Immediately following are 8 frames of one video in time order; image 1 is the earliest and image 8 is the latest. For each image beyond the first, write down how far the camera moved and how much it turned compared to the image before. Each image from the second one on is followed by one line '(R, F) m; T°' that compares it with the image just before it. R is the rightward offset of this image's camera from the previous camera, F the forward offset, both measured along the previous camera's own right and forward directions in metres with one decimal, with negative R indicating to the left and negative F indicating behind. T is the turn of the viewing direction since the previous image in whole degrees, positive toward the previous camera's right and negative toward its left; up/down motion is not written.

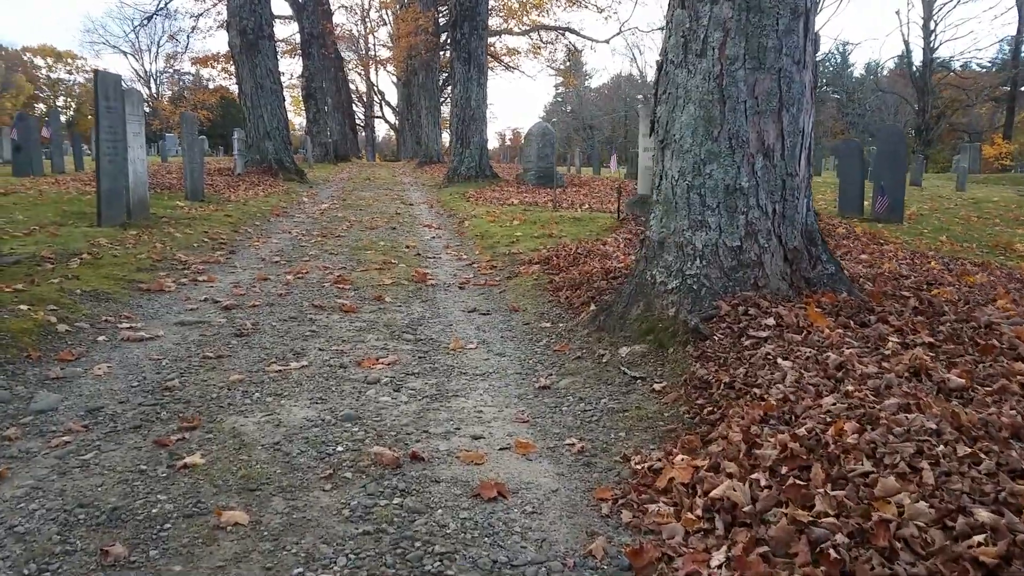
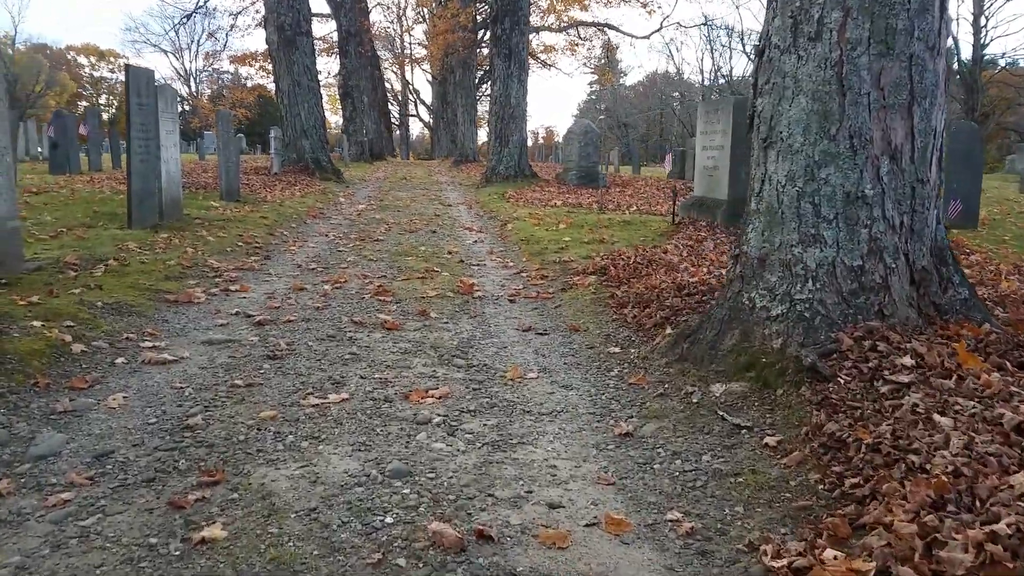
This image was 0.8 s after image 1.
(-0.2, +0.7) m; -3°
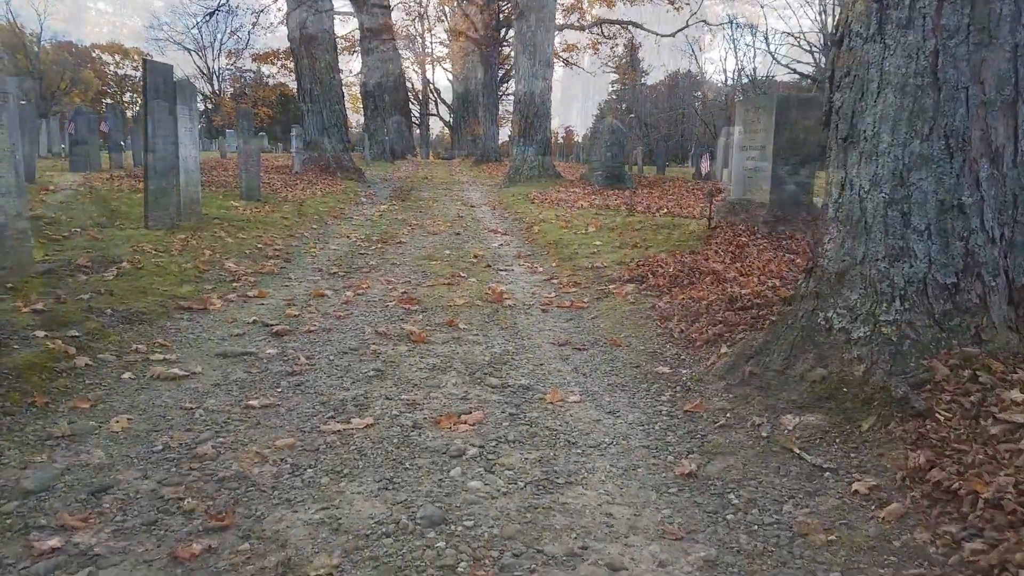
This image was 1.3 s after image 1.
(-0.1, +0.4) m; -1°
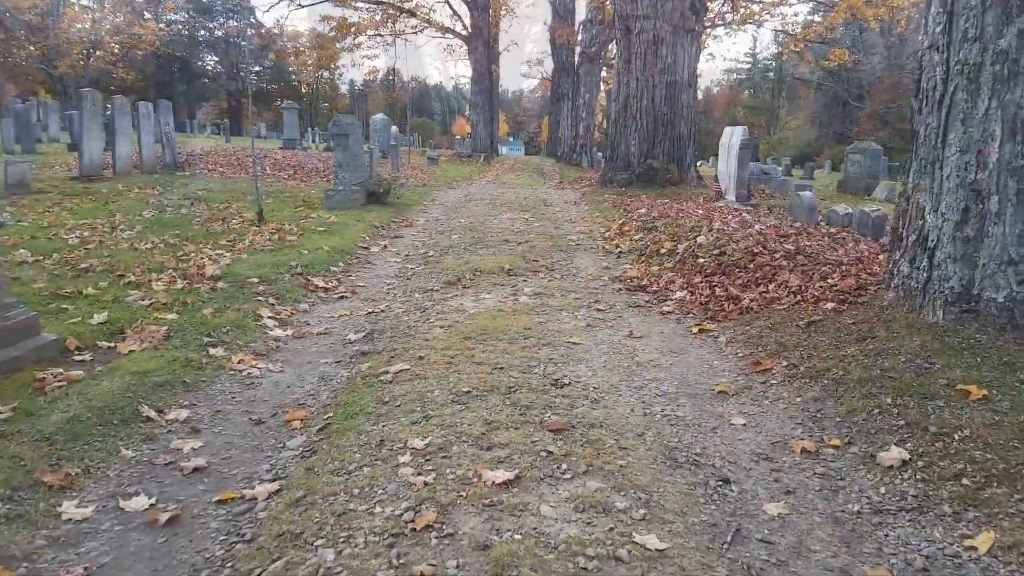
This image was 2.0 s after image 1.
(0.0, +0.9) m; 0°
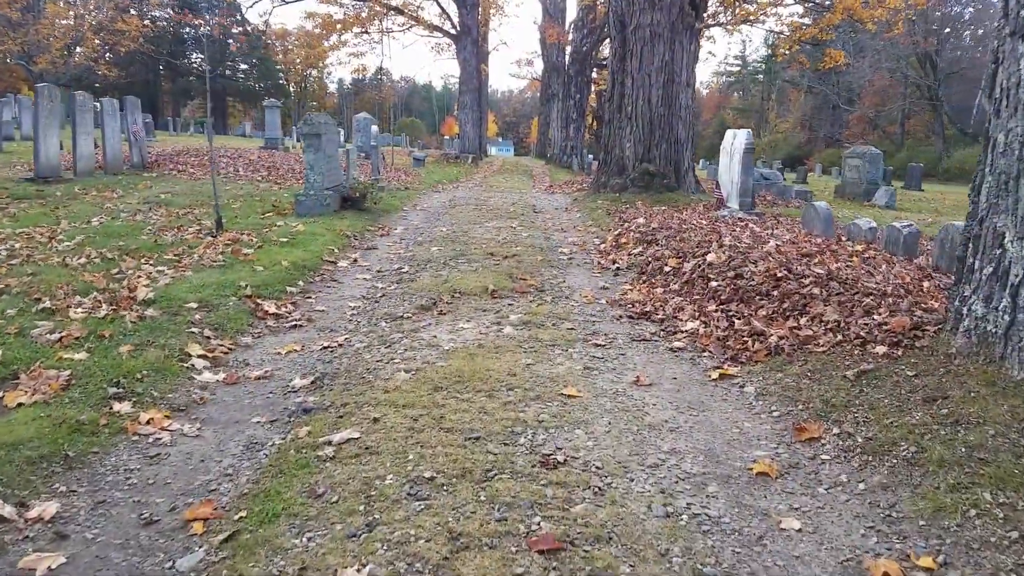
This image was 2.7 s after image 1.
(0.0, +1.0) m; +1°
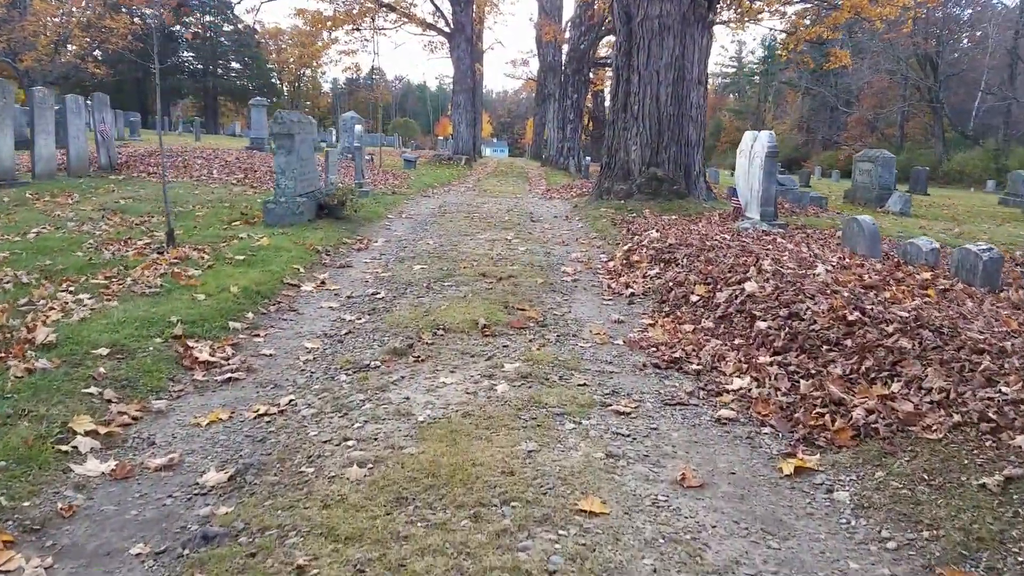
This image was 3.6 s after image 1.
(0.0, +1.3) m; 0°
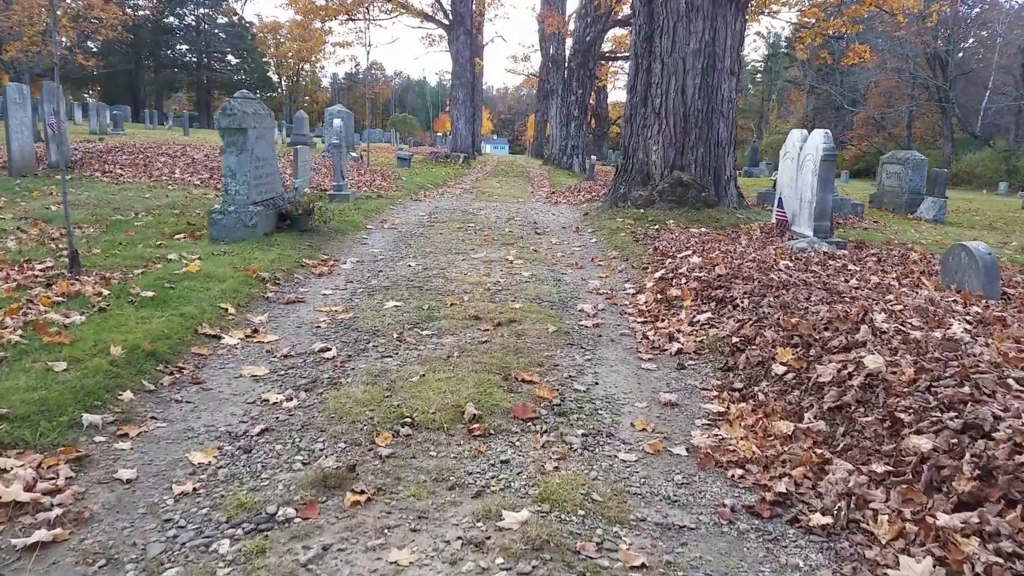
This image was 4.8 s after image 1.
(0.0, +1.9) m; 0°
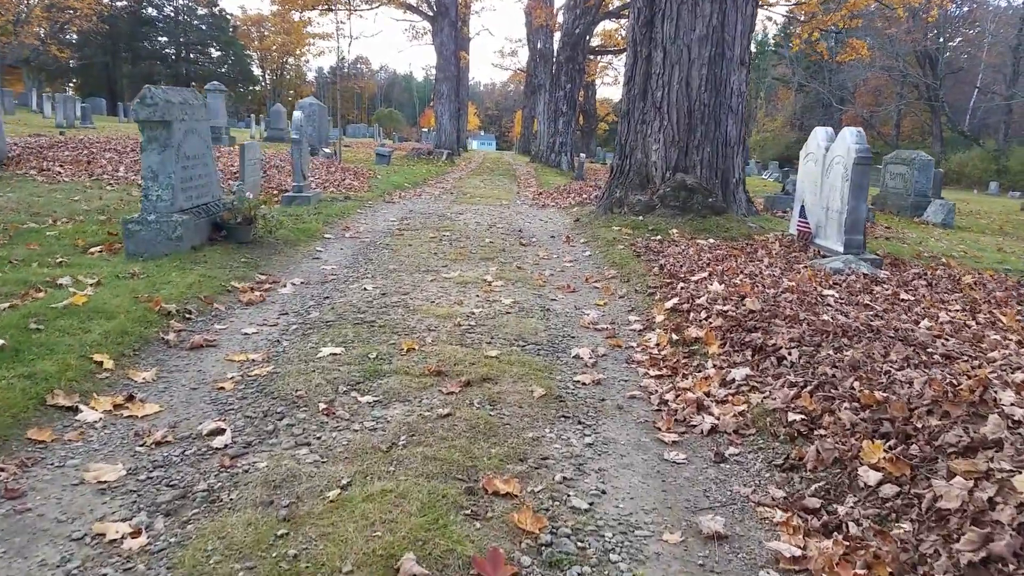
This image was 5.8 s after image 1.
(+0.1, +1.4) m; +1°
